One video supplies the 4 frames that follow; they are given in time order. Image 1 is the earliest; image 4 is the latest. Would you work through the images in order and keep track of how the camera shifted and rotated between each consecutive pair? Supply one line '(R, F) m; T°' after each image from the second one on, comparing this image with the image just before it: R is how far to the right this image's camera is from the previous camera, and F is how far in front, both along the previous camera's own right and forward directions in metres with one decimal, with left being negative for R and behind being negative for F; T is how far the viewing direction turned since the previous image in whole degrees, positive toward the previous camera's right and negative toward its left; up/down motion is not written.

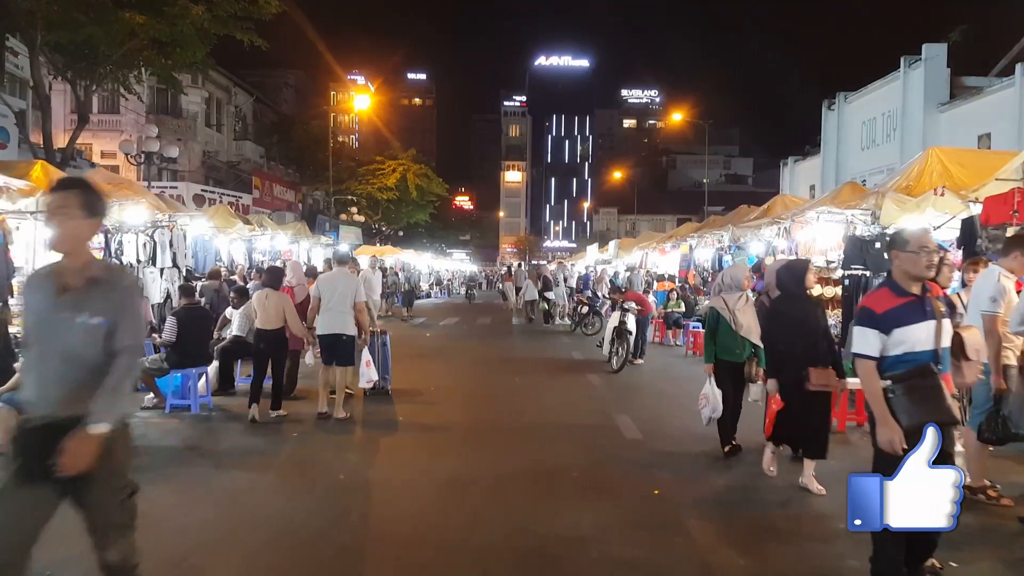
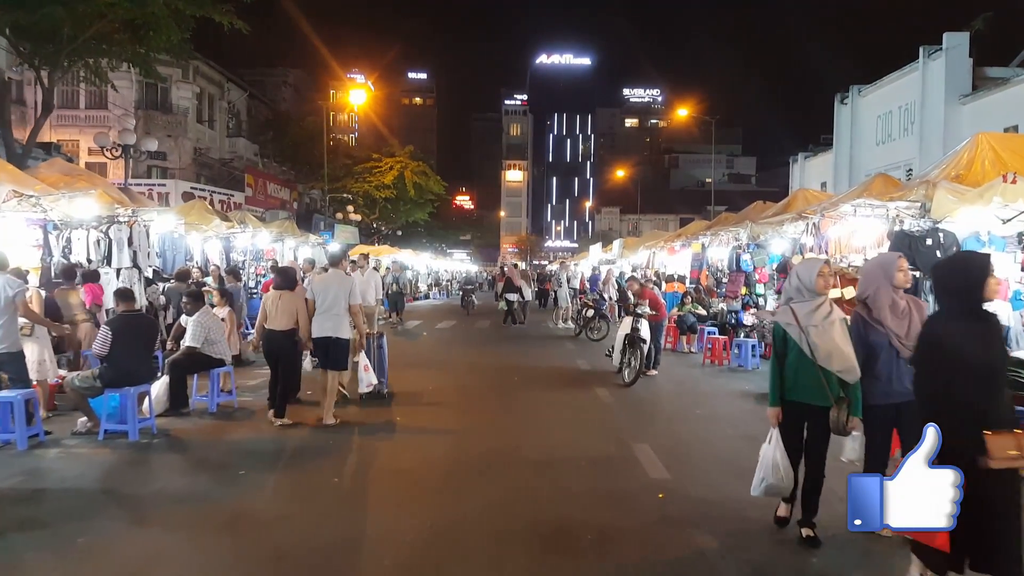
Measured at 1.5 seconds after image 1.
(0.0, +1.5) m; 0°
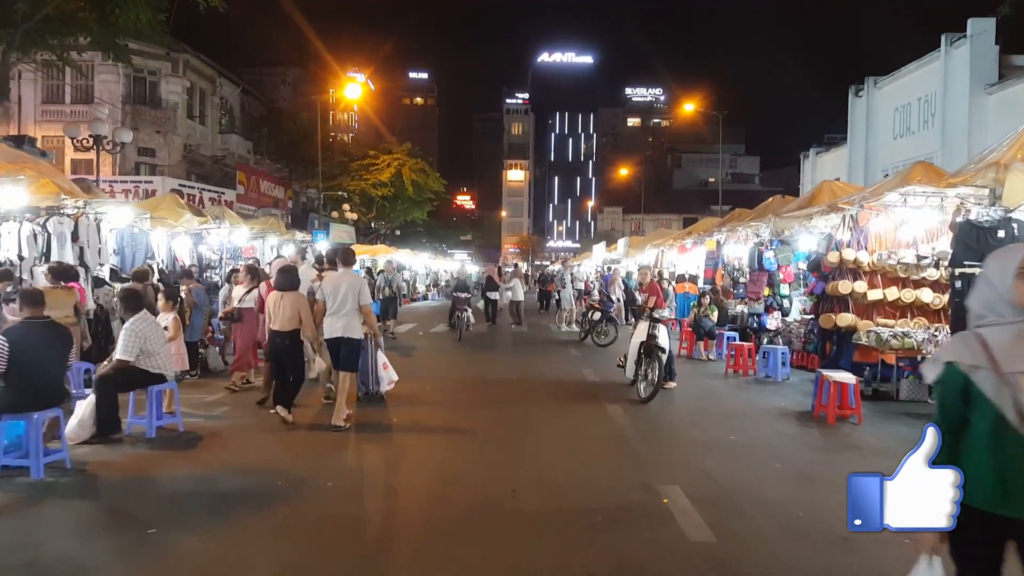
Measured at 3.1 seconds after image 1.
(+0.1, +1.5) m; 0°
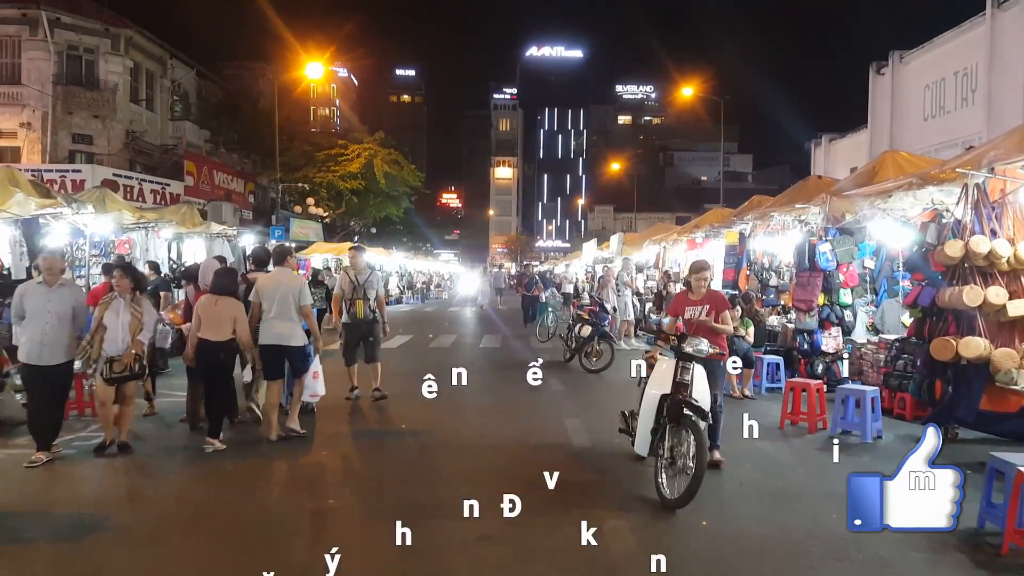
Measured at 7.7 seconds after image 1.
(+0.5, +4.3) m; +1°
